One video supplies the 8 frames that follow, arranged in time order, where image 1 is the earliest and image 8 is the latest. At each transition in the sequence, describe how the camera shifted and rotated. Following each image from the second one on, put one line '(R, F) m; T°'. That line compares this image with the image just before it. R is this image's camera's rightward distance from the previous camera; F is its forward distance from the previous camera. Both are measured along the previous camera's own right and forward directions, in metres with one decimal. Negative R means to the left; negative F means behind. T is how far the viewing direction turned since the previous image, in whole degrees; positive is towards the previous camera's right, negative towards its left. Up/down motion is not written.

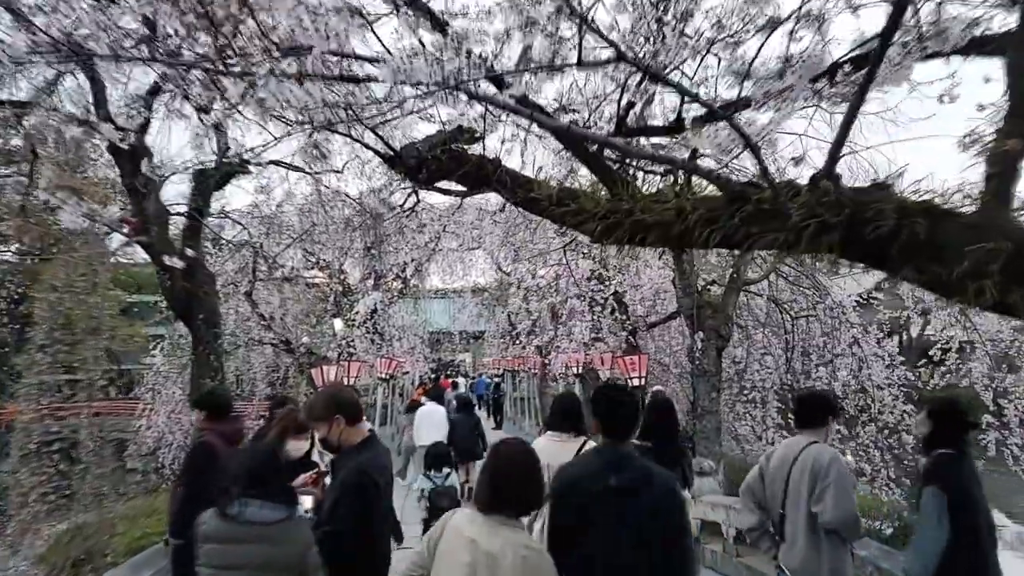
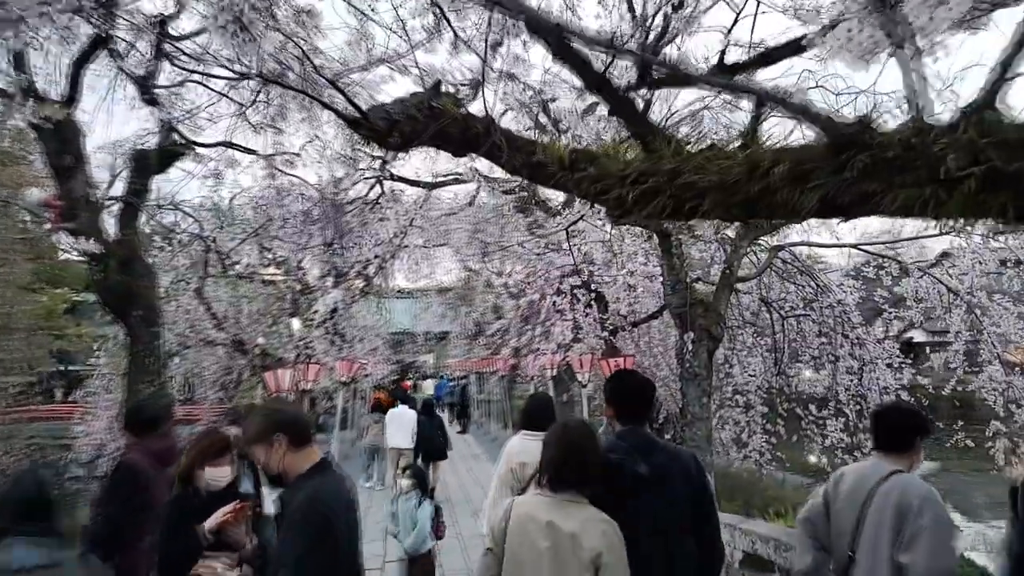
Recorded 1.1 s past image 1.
(-0.1, +0.7) m; +3°
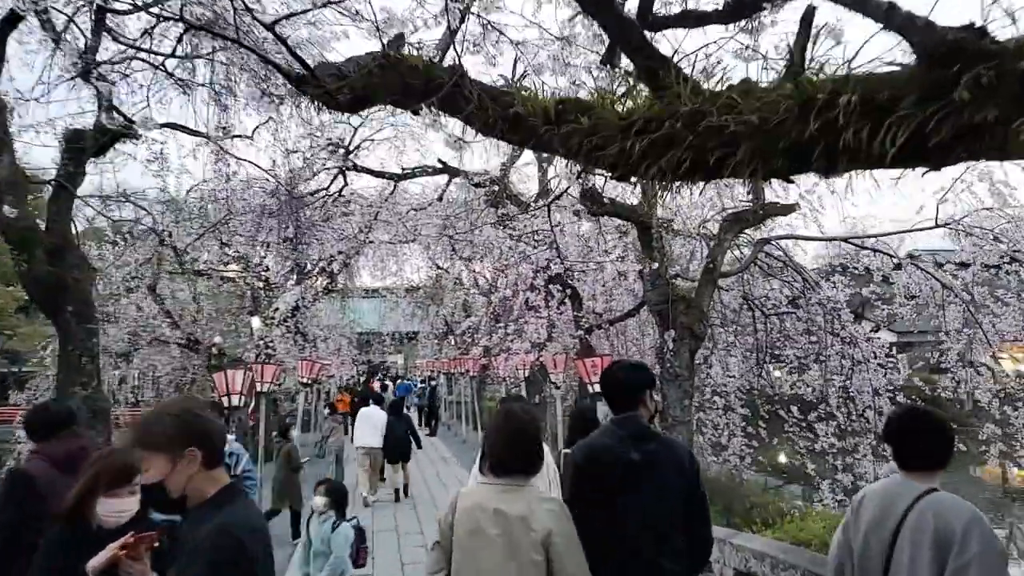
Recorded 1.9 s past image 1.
(0.0, +0.5) m; +2°
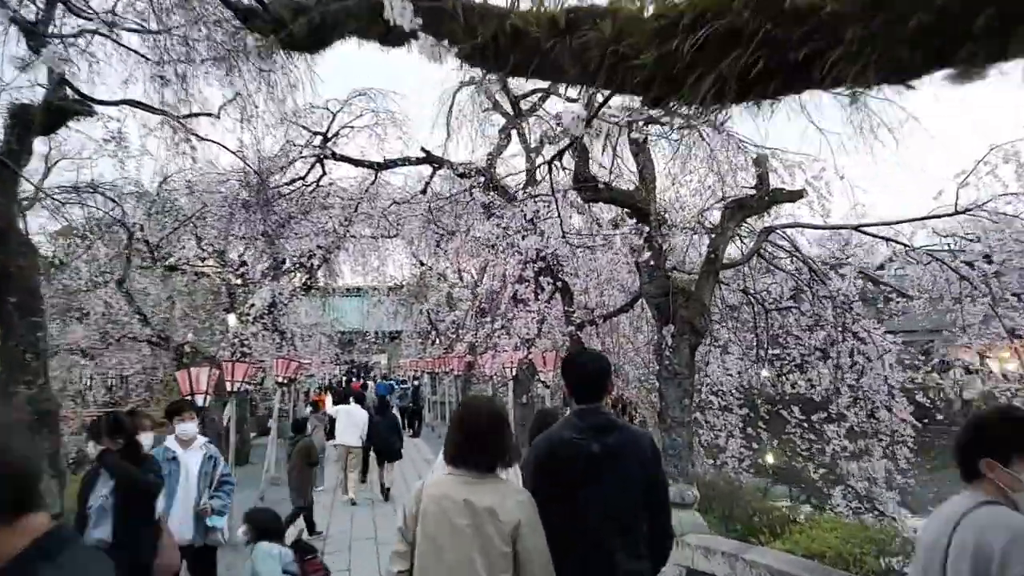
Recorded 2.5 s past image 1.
(0.0, +0.5) m; +1°
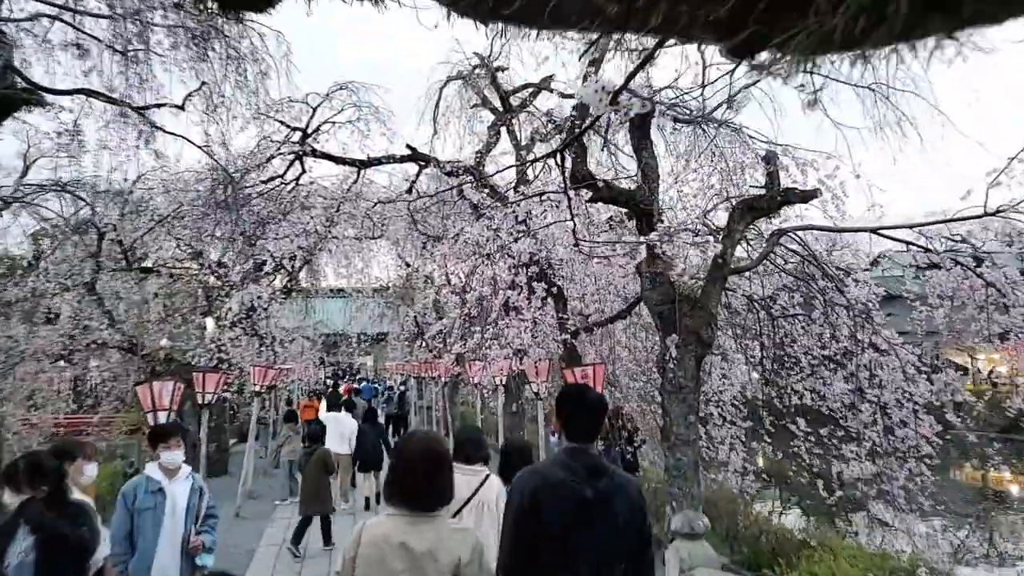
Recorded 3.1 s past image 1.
(0.0, +0.5) m; +1°
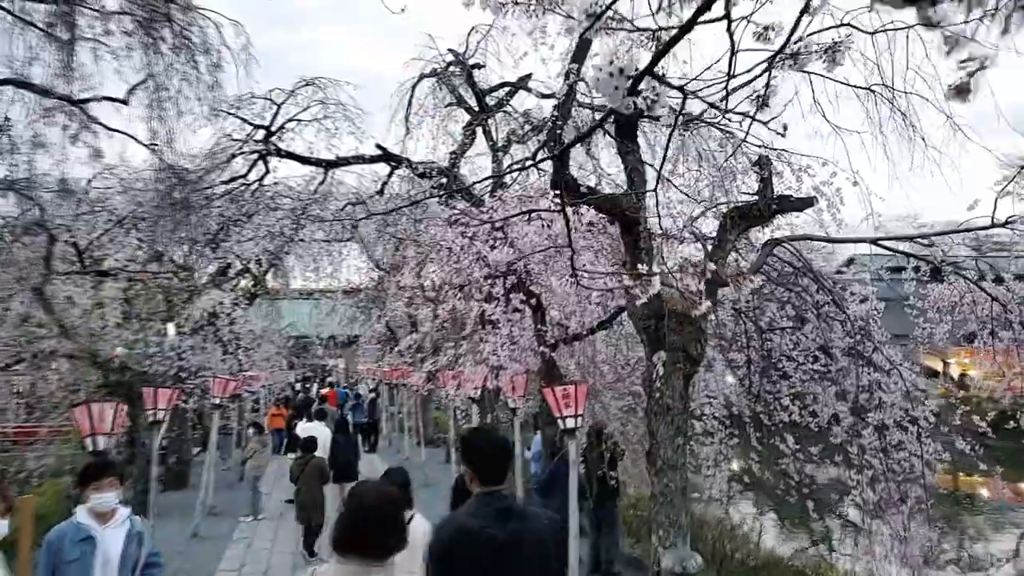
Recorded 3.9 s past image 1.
(0.0, +0.4) m; +2°
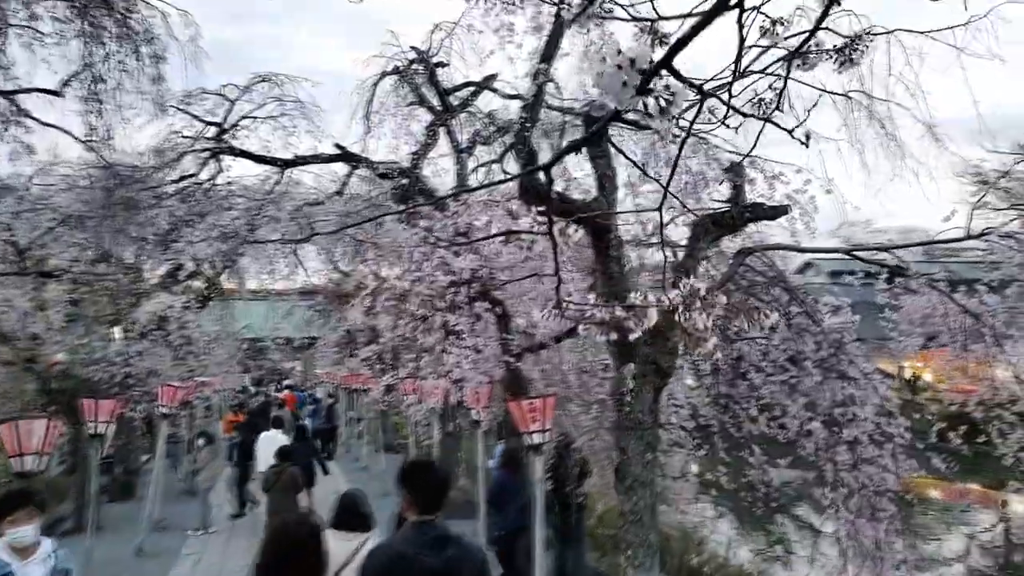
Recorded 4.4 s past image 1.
(0.0, +0.2) m; +3°
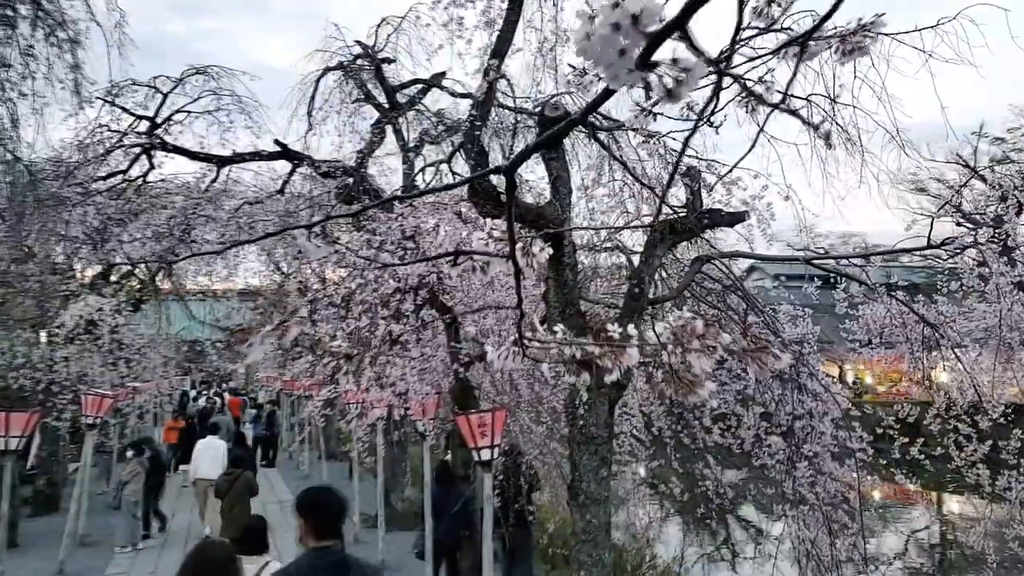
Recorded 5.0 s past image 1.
(0.0, +0.3) m; +4°
